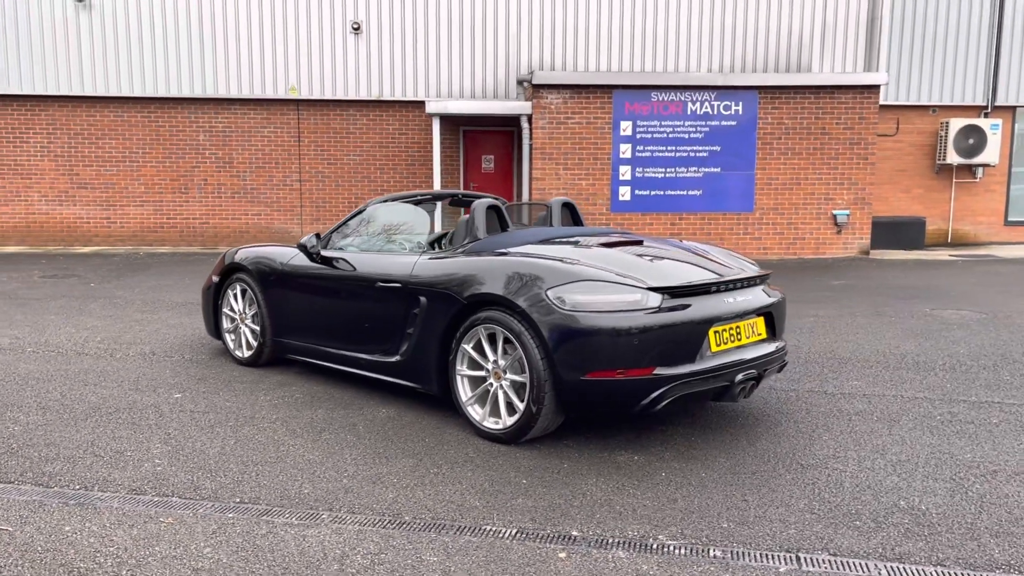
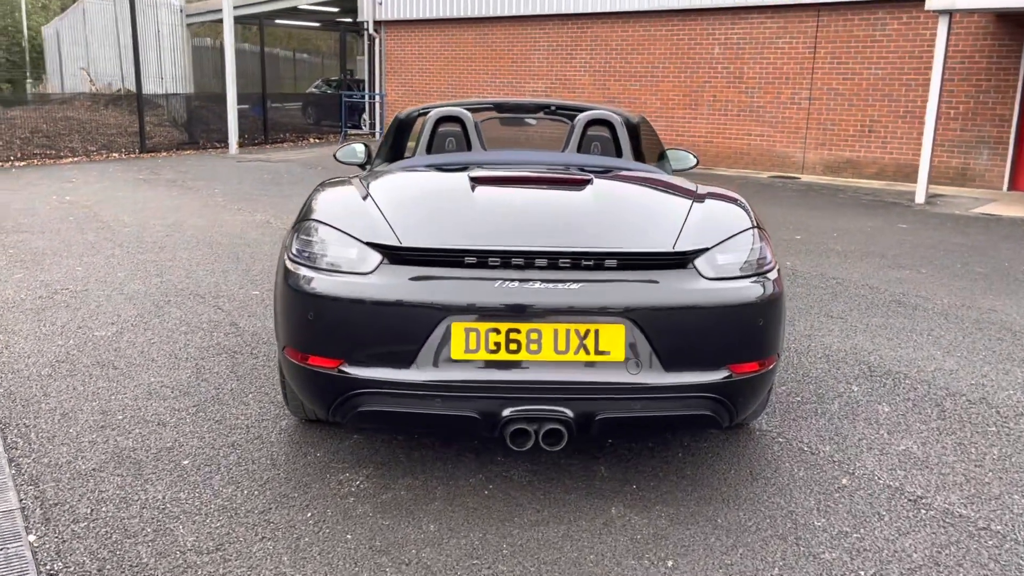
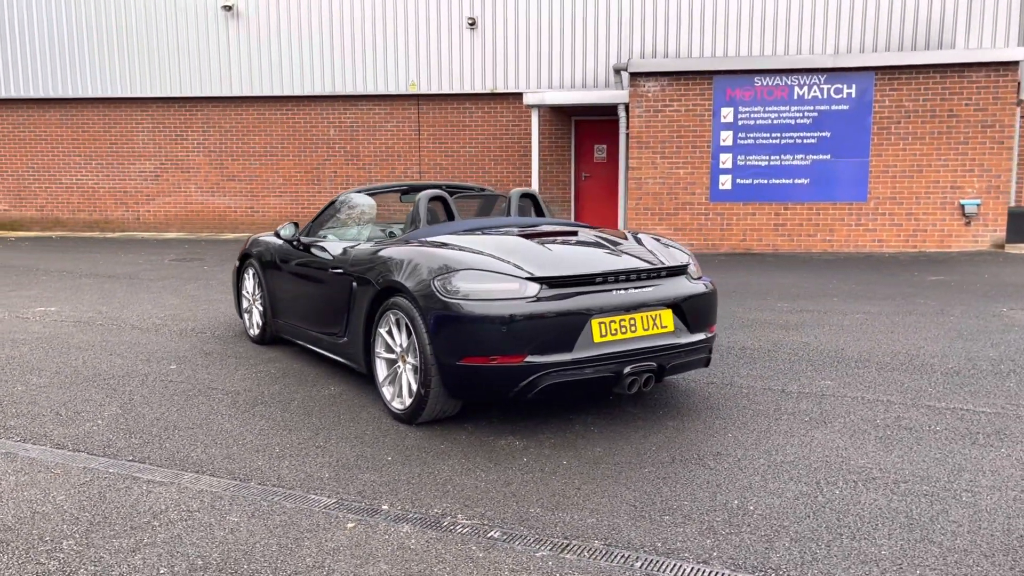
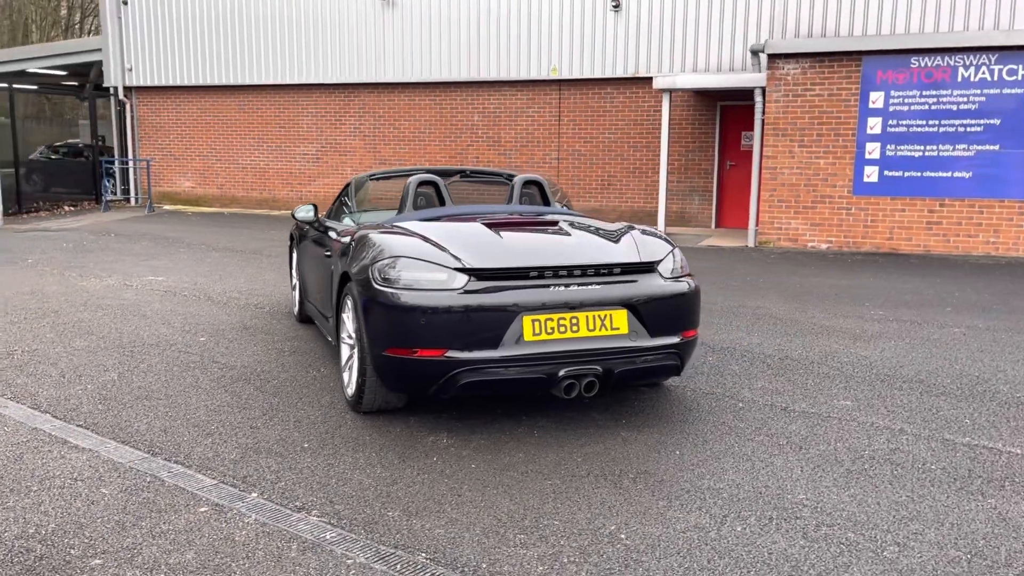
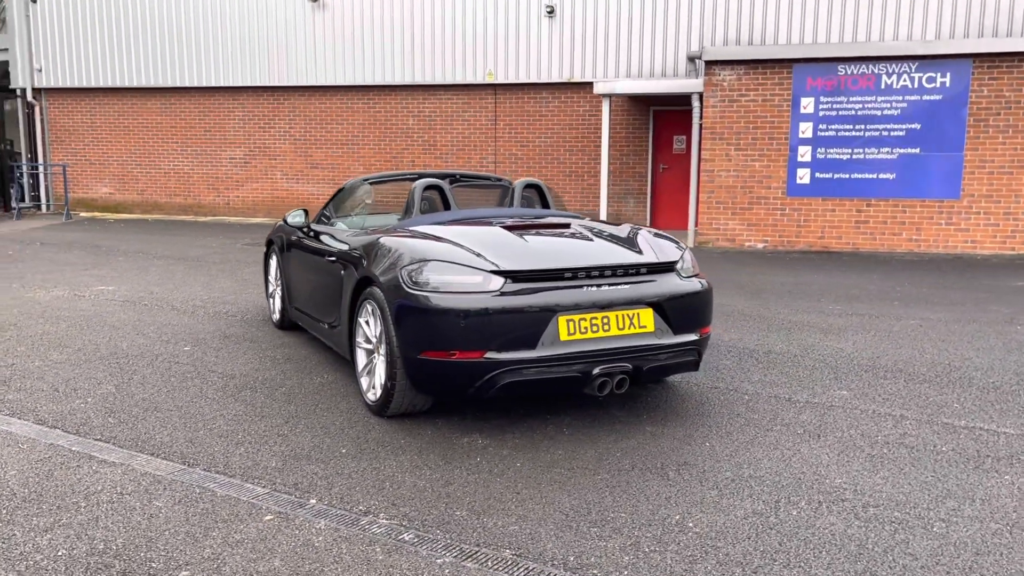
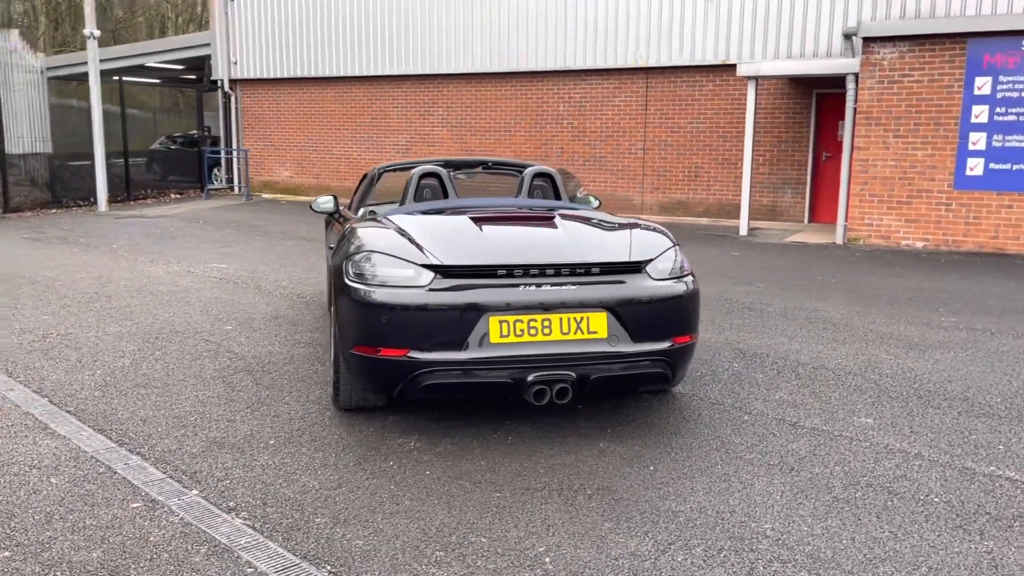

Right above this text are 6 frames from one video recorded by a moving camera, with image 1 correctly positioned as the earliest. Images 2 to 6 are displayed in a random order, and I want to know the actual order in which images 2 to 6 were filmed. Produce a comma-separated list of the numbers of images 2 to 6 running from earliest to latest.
3, 5, 4, 6, 2
